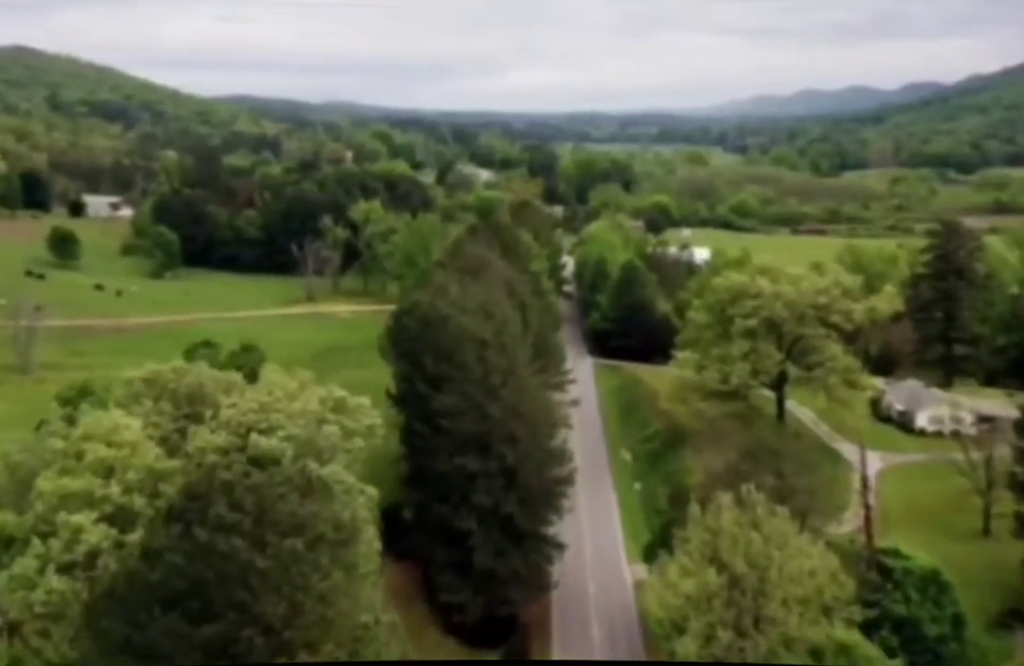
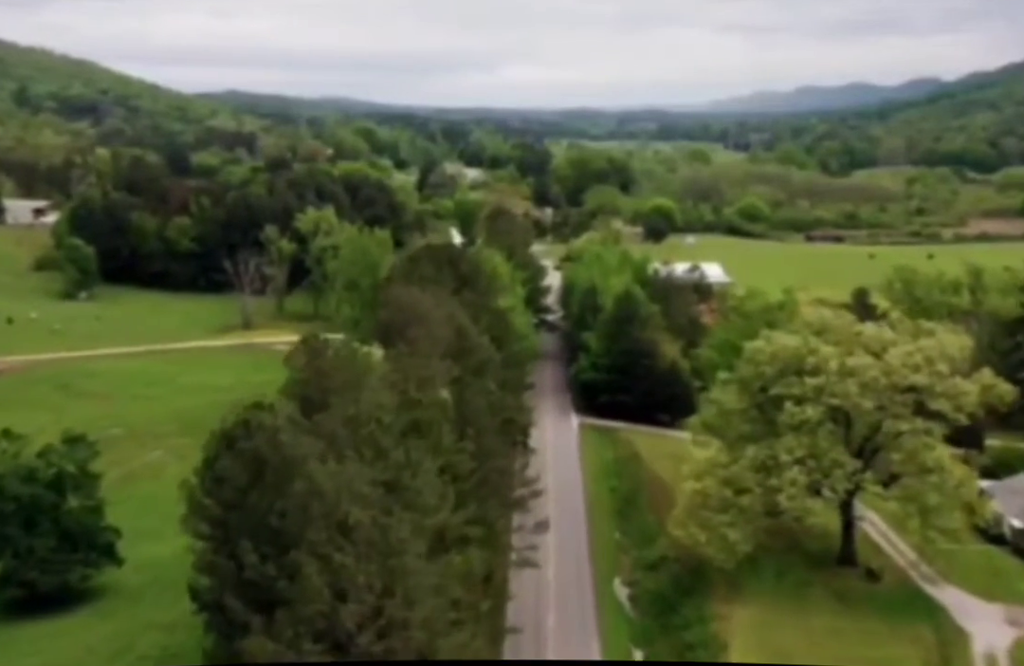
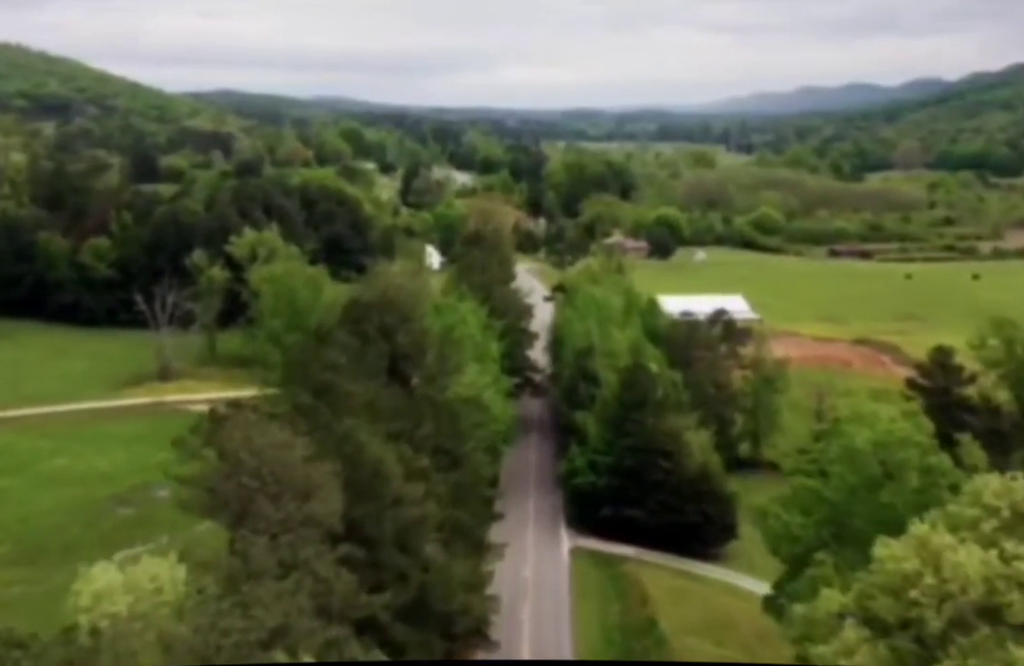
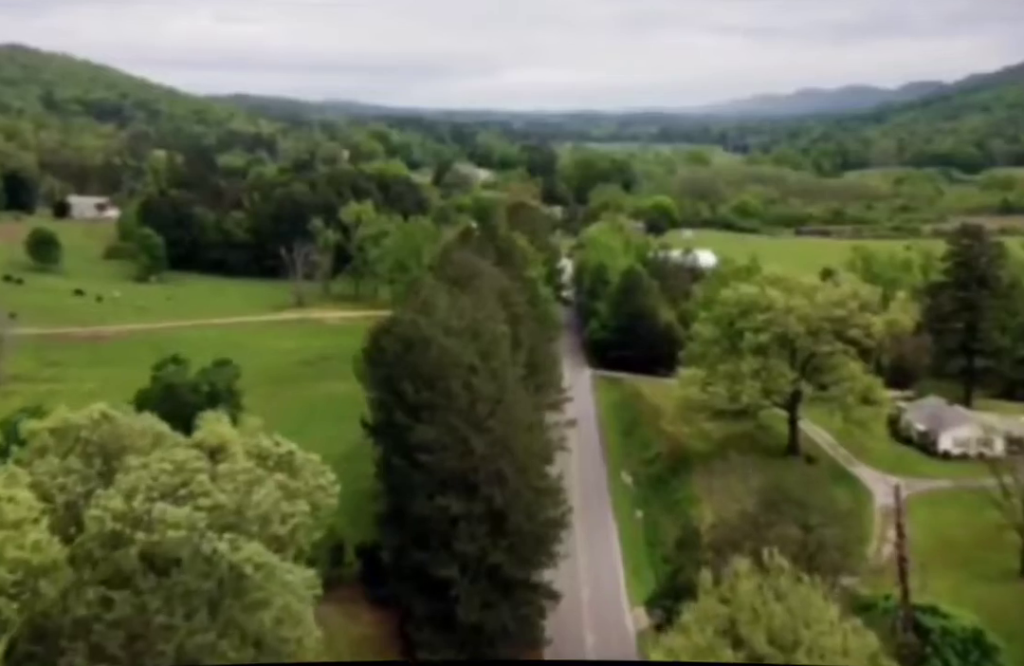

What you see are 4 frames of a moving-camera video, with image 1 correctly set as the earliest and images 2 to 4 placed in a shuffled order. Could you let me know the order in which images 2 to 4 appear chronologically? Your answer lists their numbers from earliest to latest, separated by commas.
4, 2, 3
